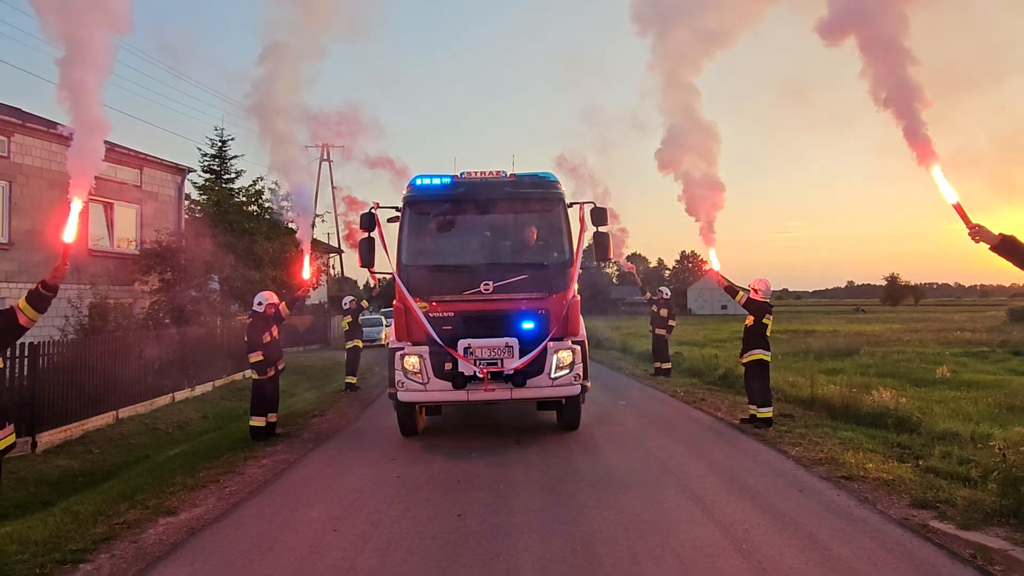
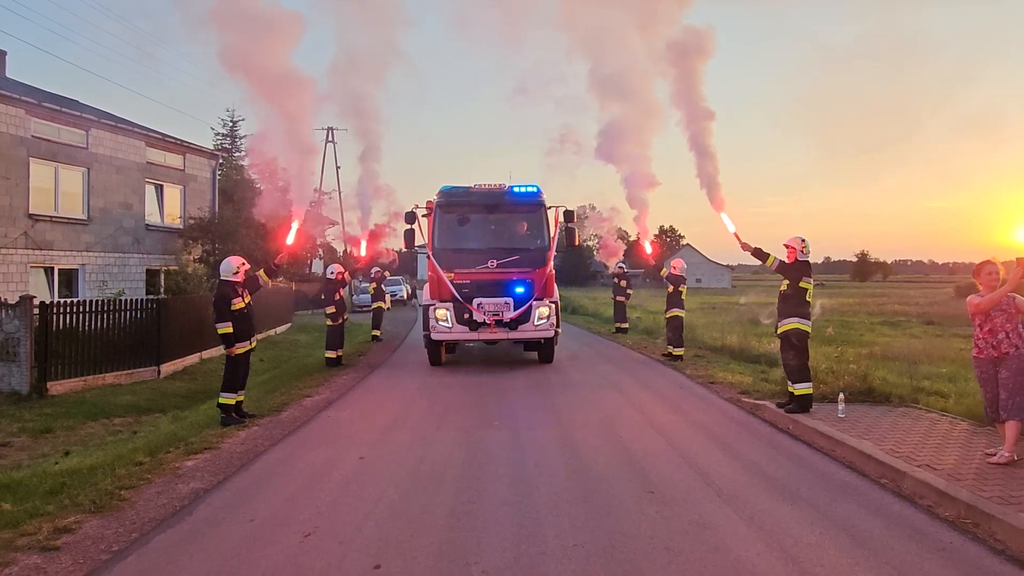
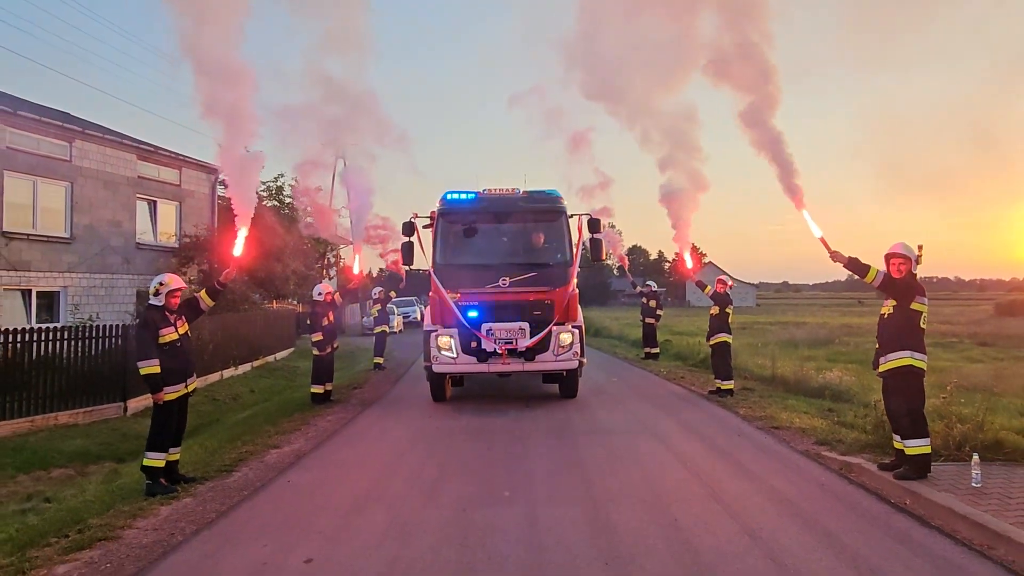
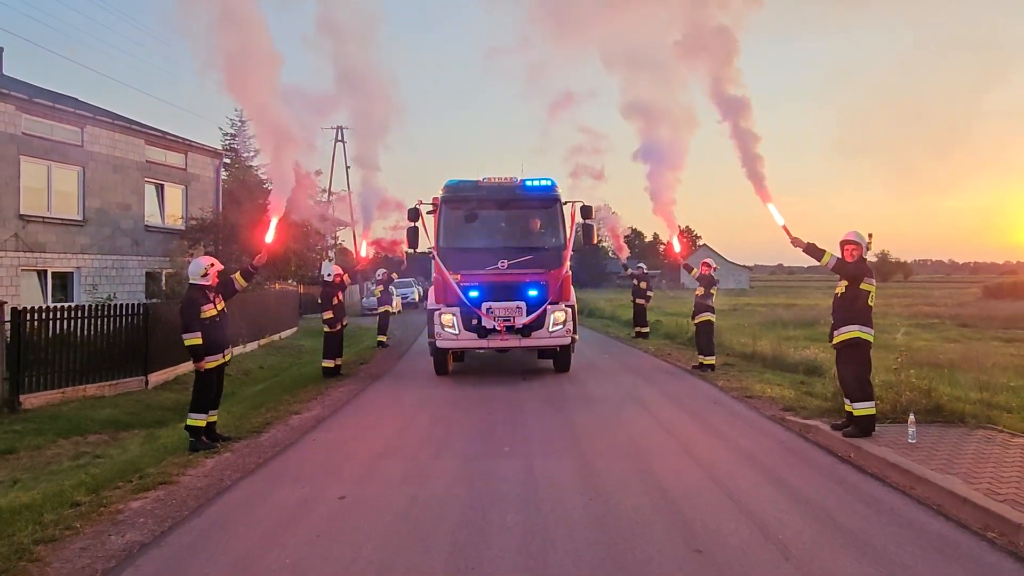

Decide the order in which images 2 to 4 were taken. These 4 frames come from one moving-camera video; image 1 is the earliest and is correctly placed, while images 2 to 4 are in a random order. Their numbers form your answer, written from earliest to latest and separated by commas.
3, 4, 2
